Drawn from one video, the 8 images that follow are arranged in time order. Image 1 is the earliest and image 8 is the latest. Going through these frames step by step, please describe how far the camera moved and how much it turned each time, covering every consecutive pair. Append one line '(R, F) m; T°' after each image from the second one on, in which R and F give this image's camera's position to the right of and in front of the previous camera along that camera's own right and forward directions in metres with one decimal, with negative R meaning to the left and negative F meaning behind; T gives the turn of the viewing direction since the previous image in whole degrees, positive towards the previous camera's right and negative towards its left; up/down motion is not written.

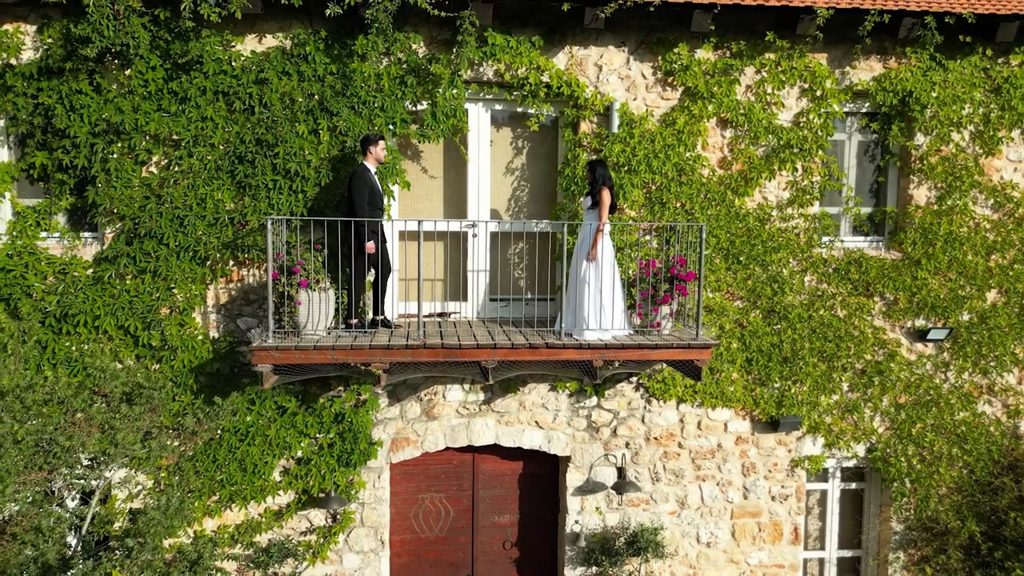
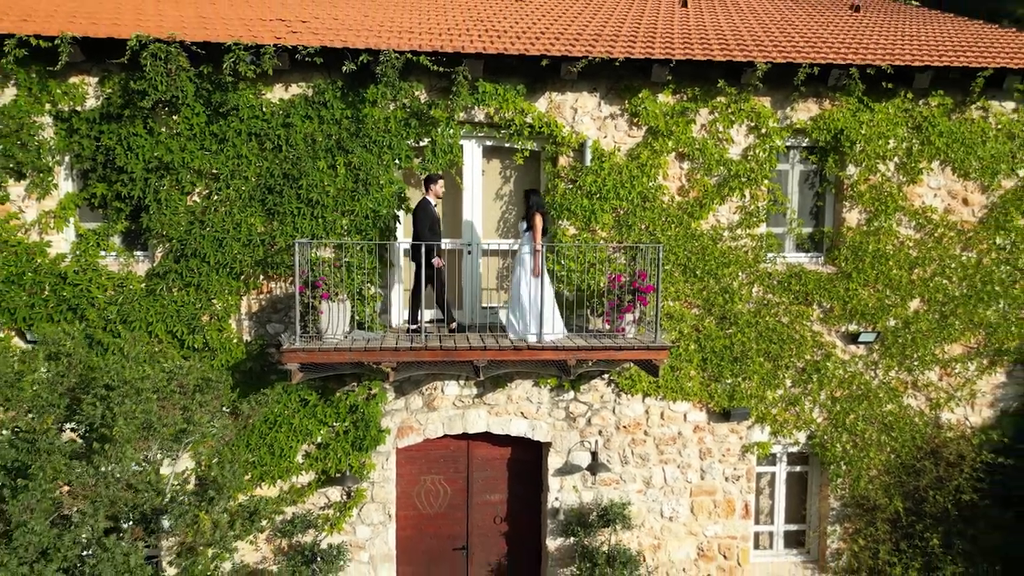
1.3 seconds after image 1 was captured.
(+0.1, -1.0) m; 0°
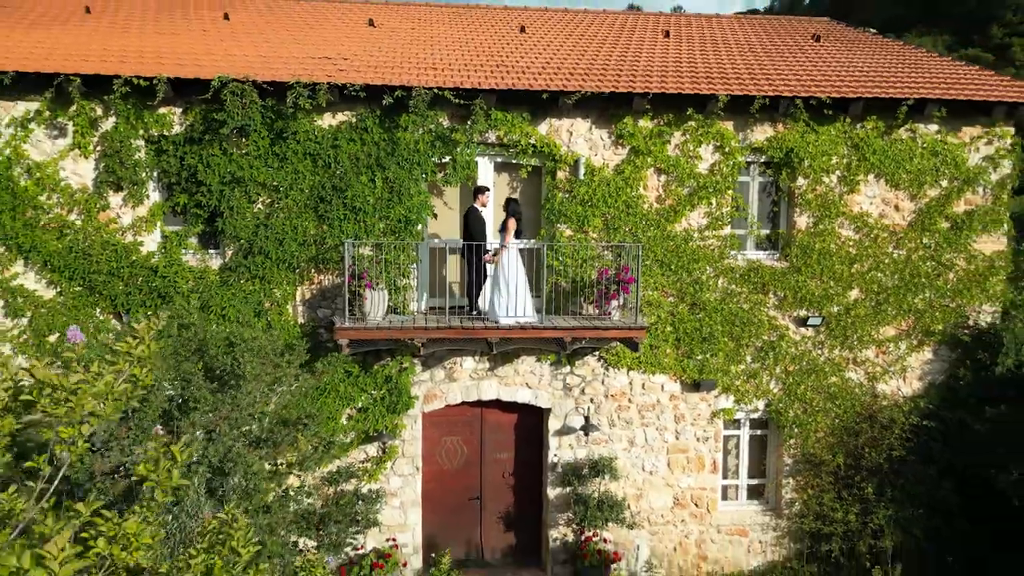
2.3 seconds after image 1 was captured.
(-0.1, -1.4) m; 0°
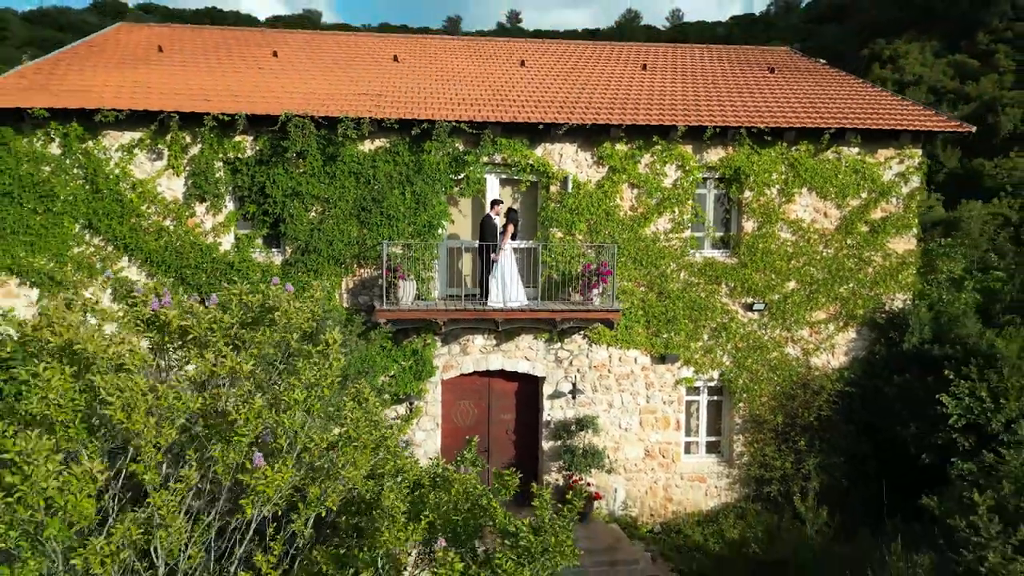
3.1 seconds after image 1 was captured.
(0.0, -1.9) m; 0°
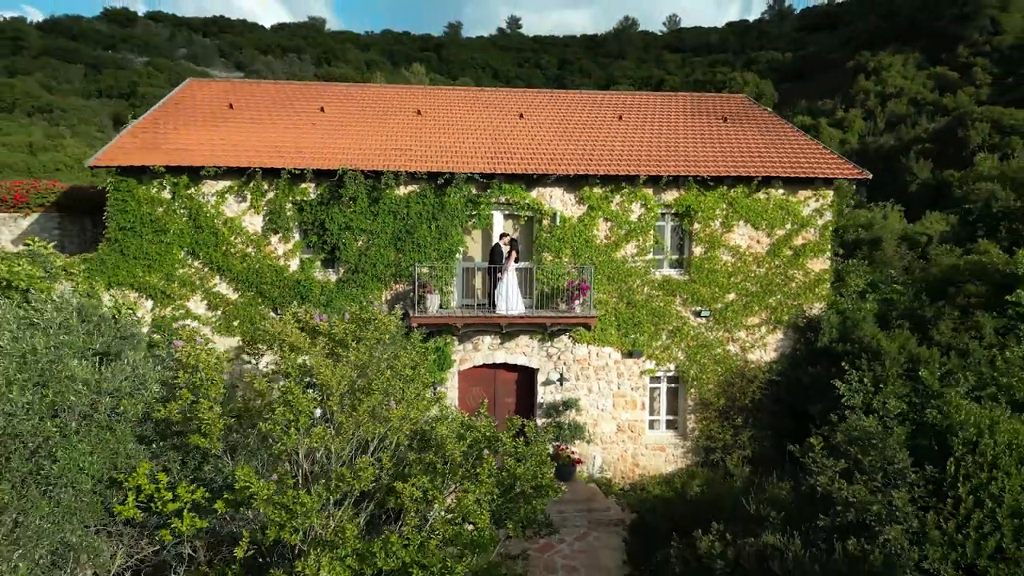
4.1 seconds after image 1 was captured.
(0.0, -2.9) m; 0°
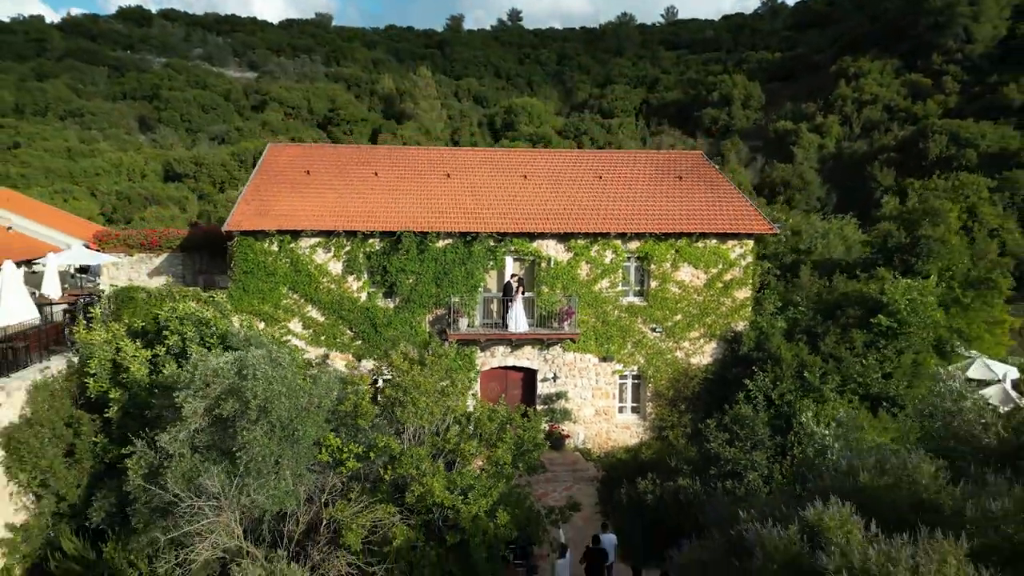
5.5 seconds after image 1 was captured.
(-0.2, -4.9) m; 0°
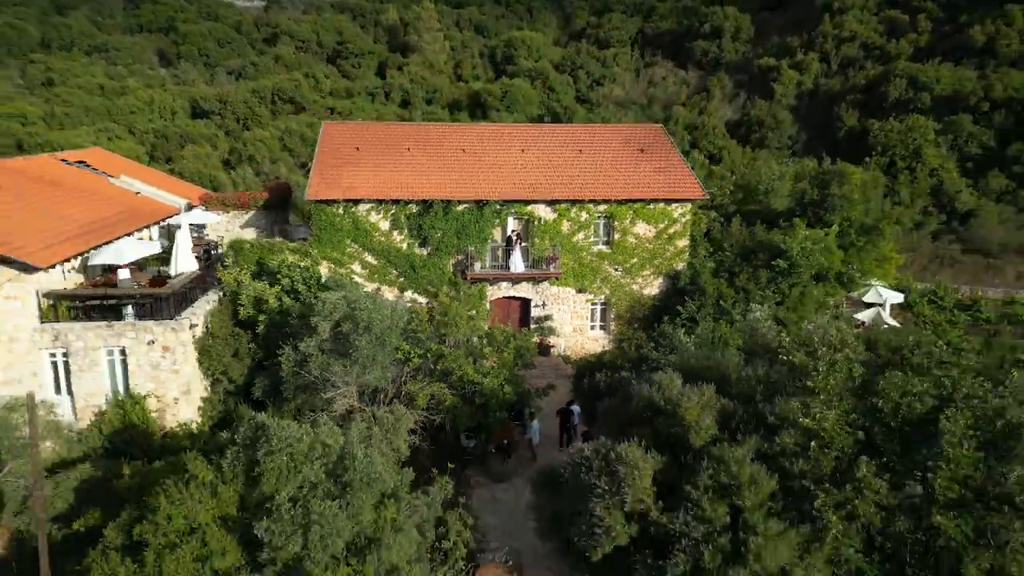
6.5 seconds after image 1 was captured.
(0.0, -6.6) m; 0°
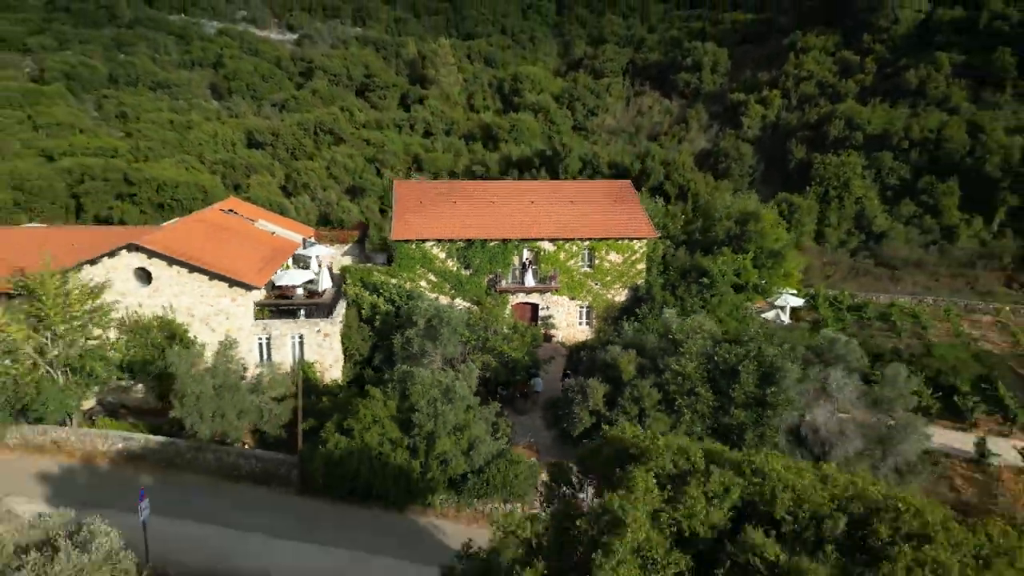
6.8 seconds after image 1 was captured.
(-0.7, -12.0) m; 0°
